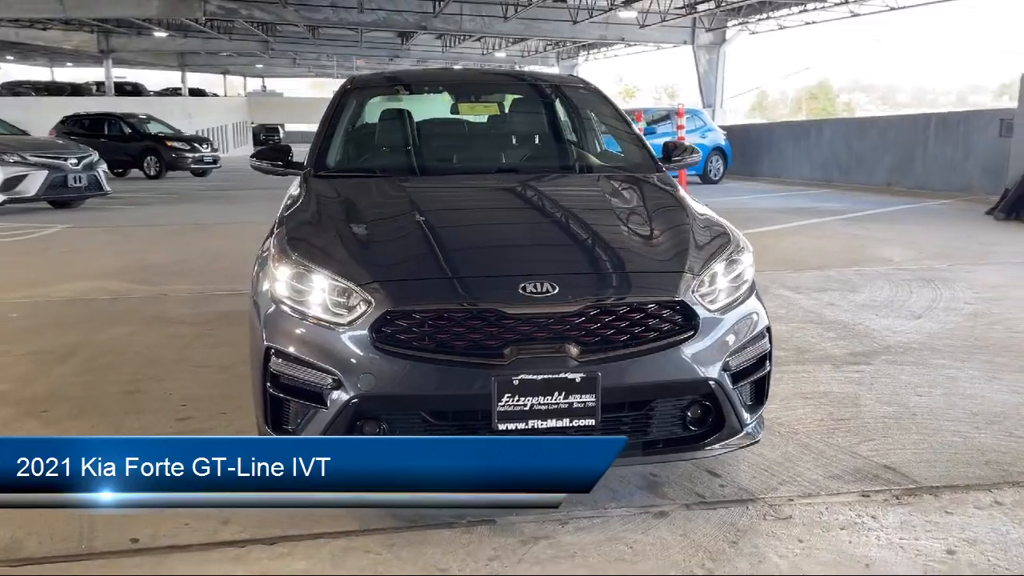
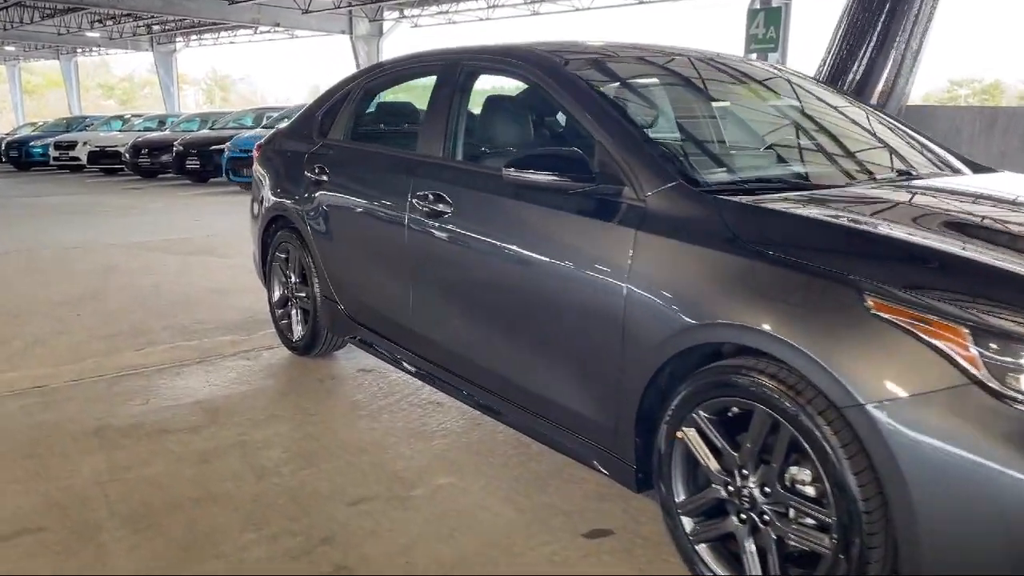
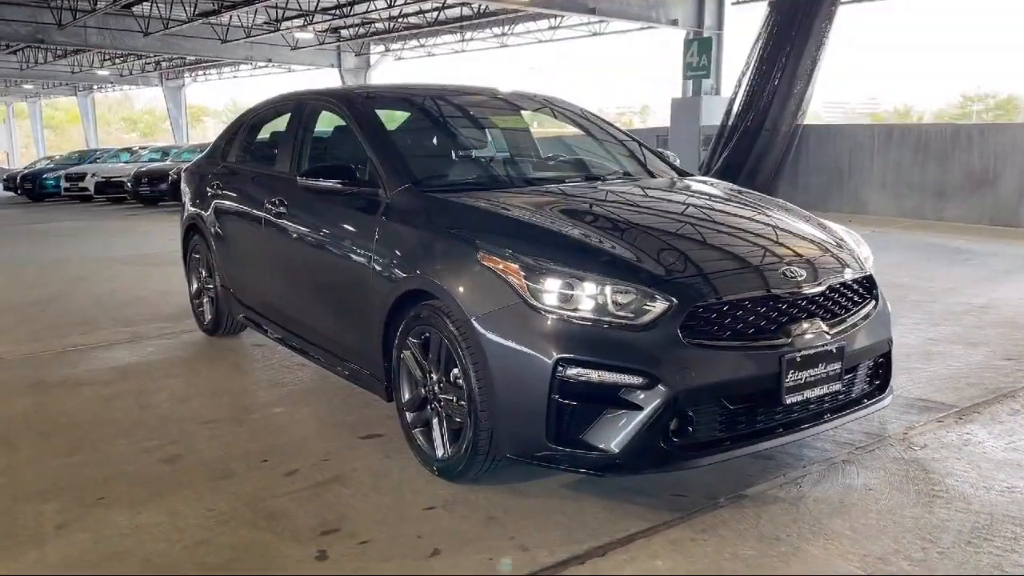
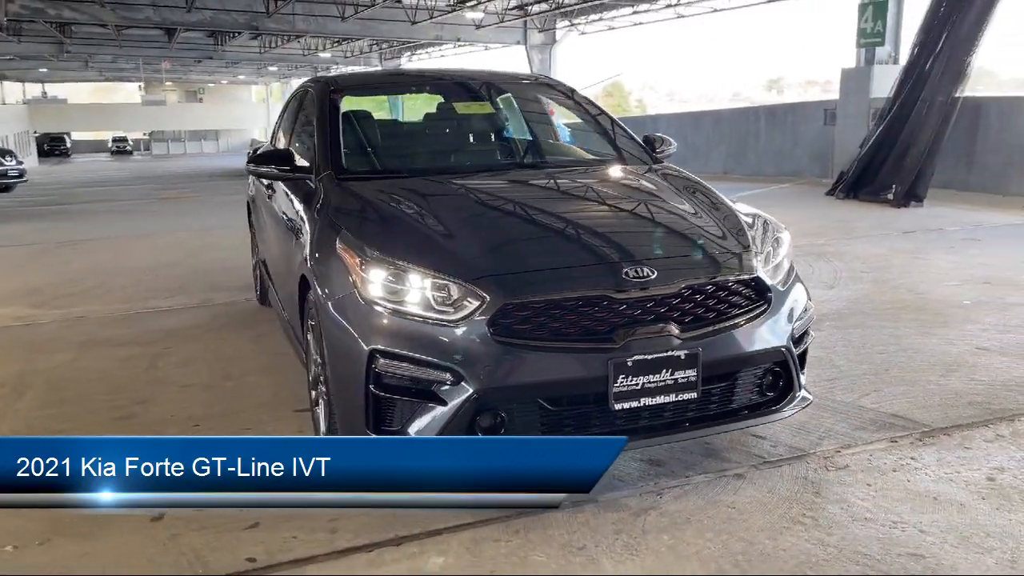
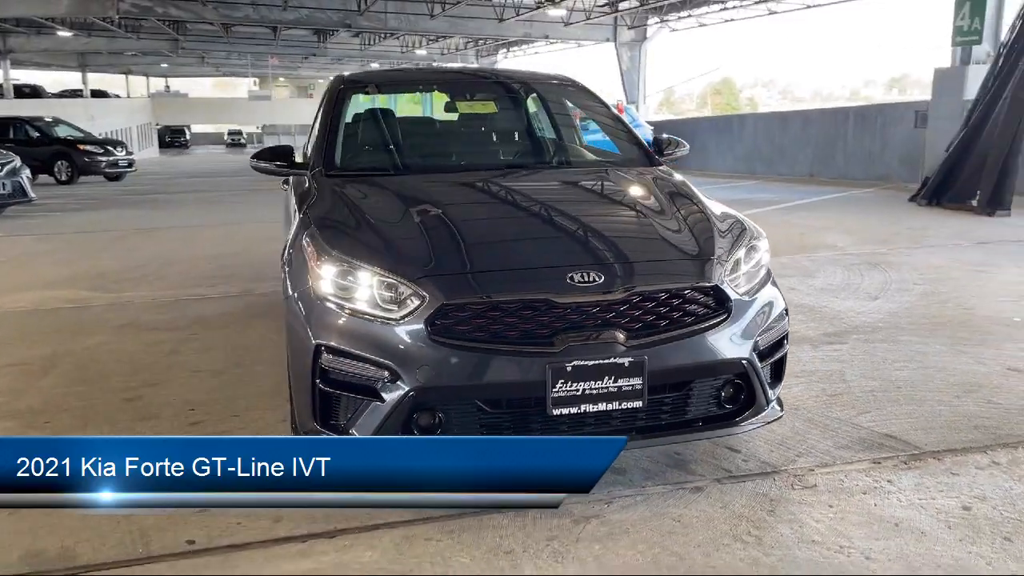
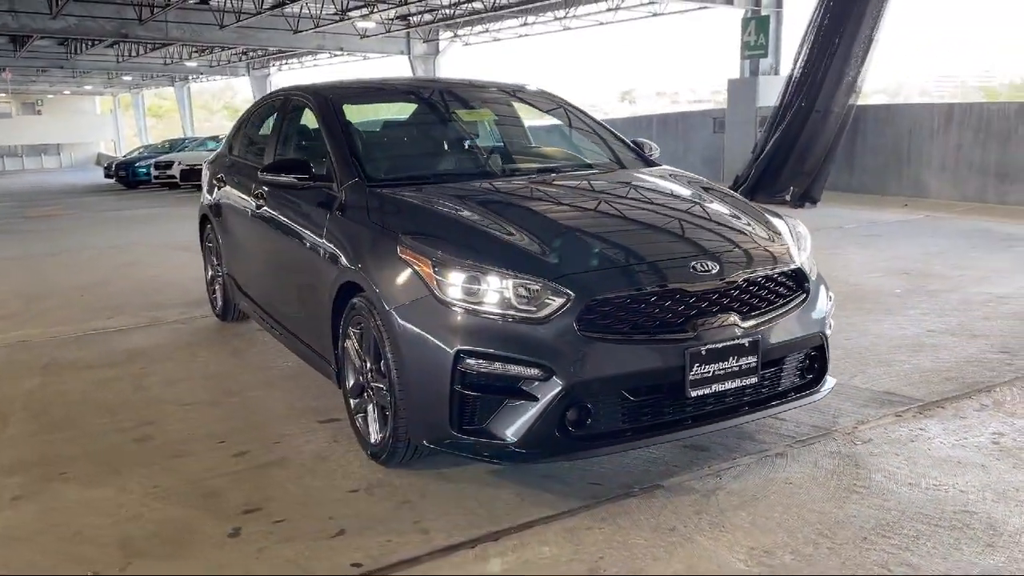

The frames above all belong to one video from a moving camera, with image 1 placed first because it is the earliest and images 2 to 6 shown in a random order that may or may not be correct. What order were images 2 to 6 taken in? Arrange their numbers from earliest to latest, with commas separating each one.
5, 4, 6, 3, 2
